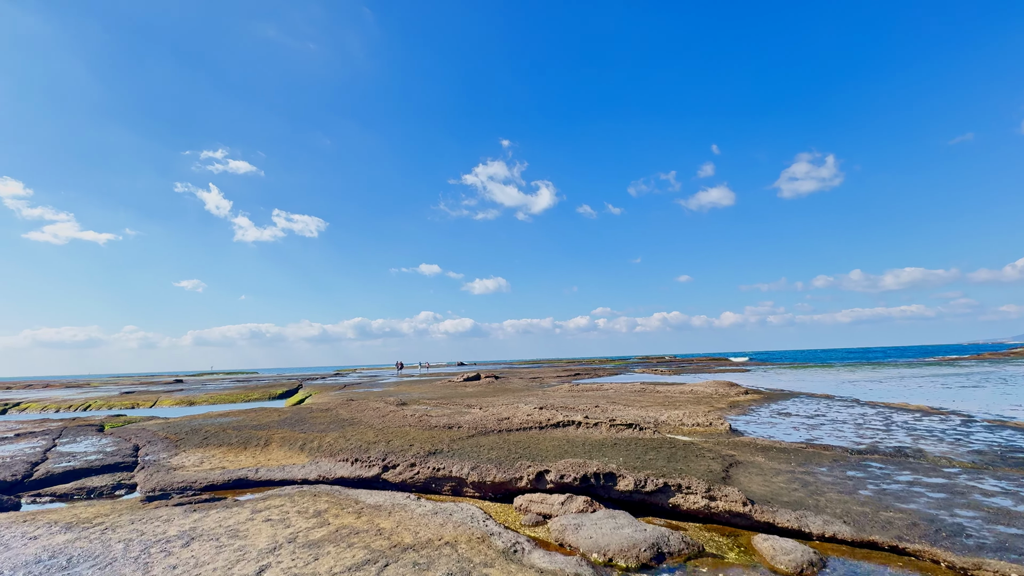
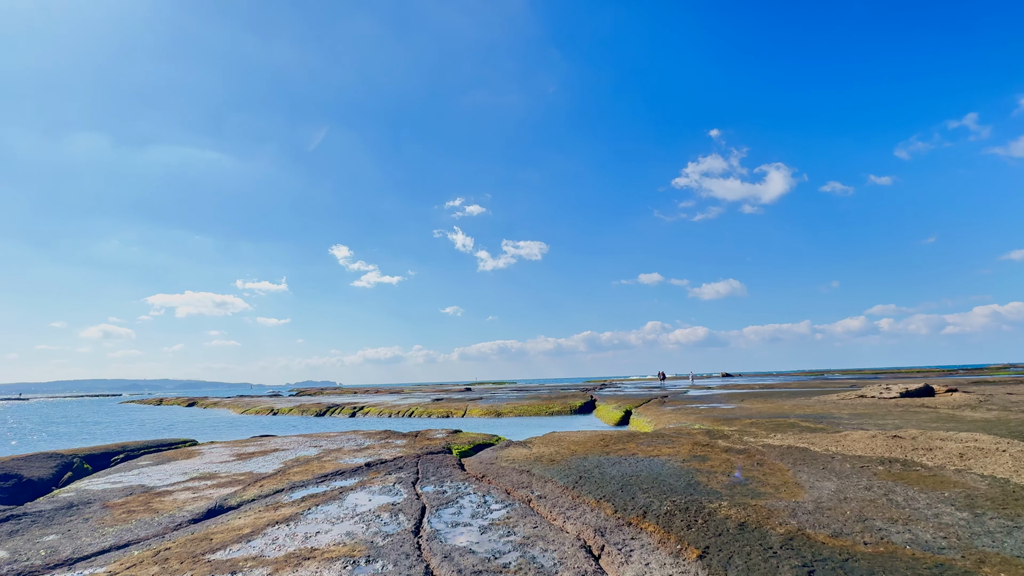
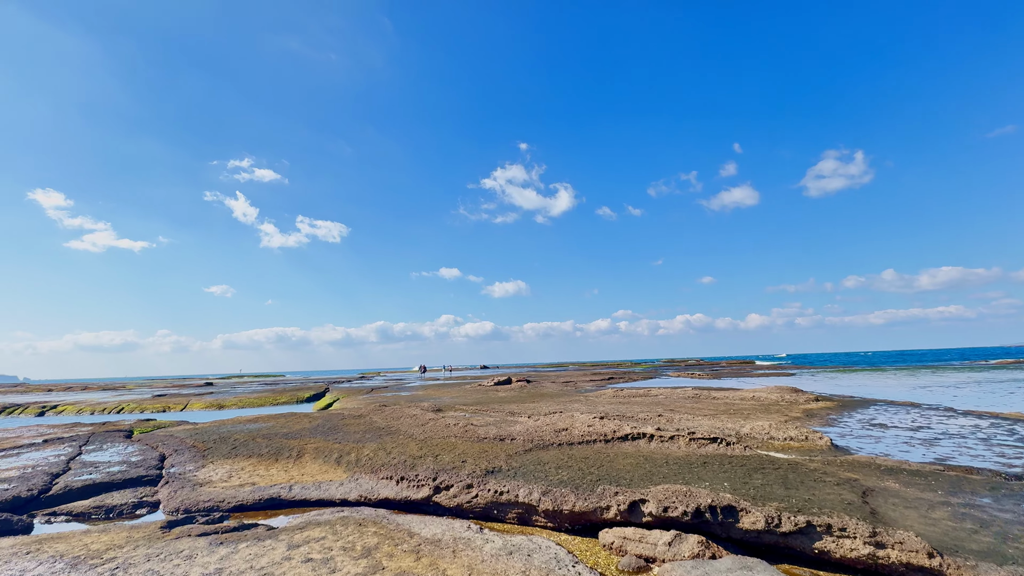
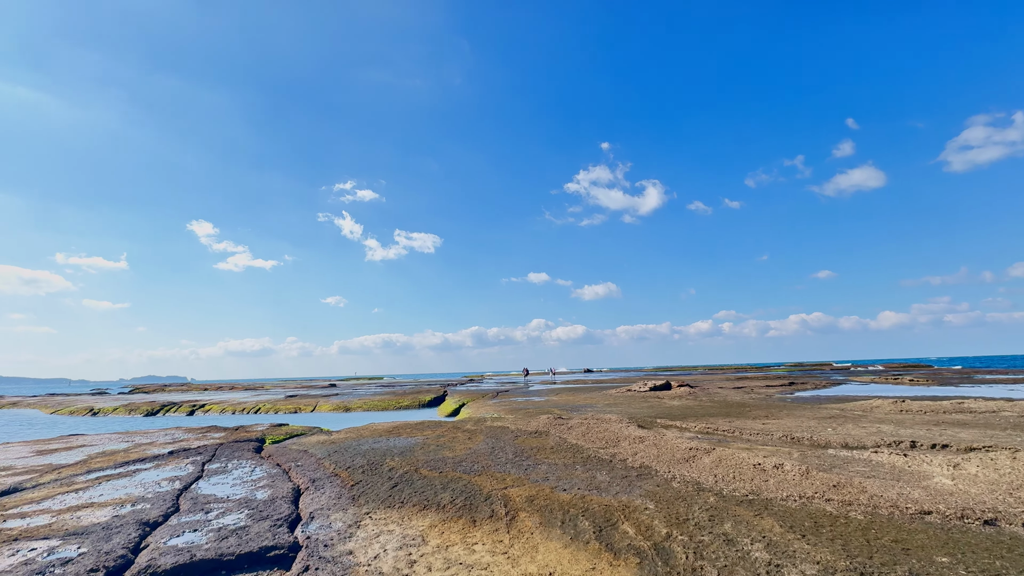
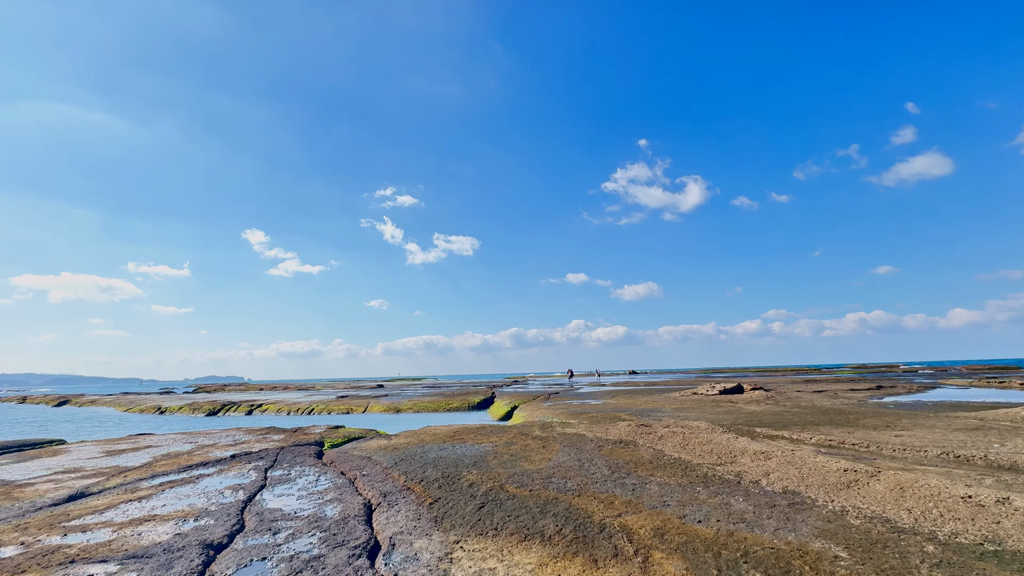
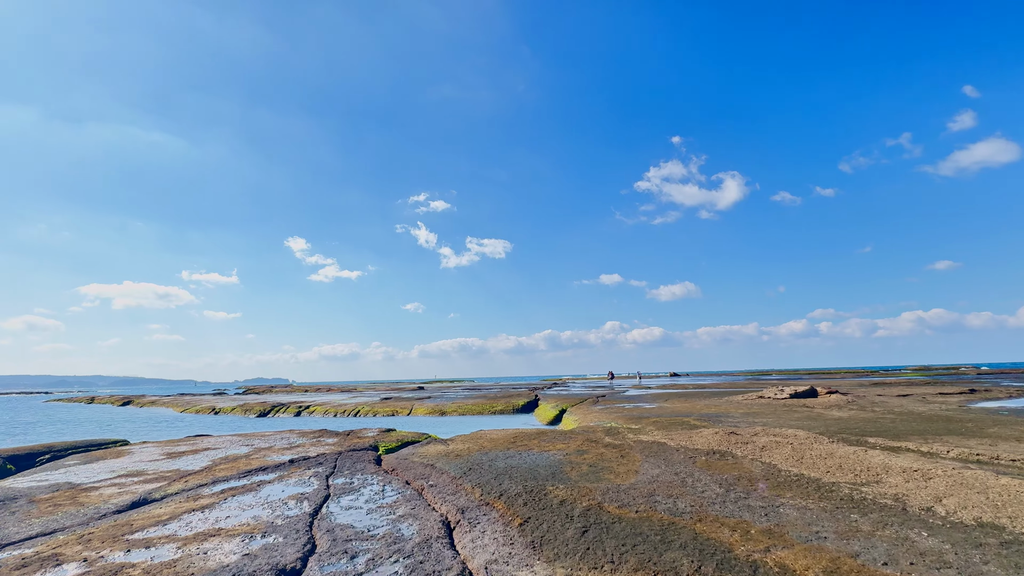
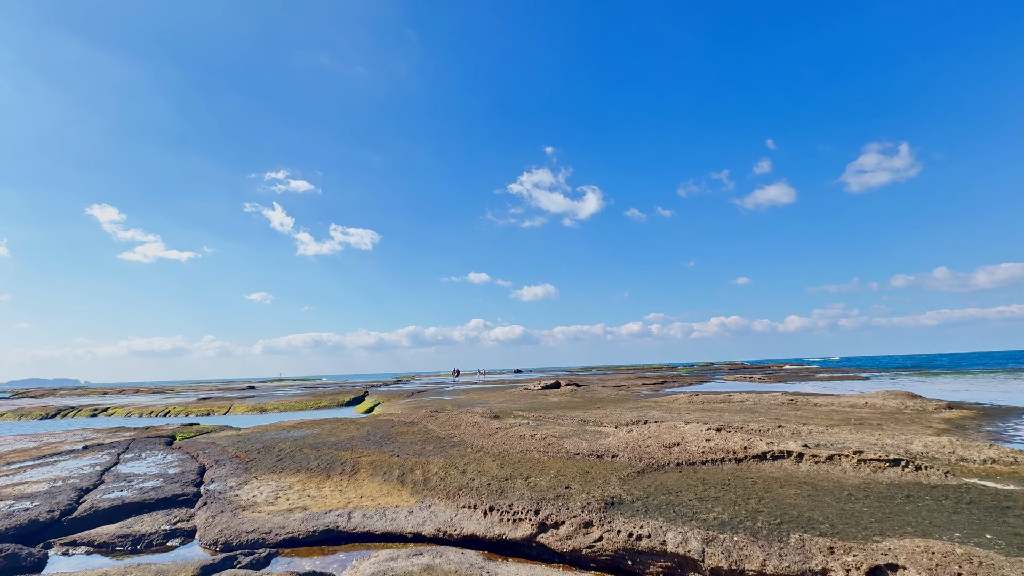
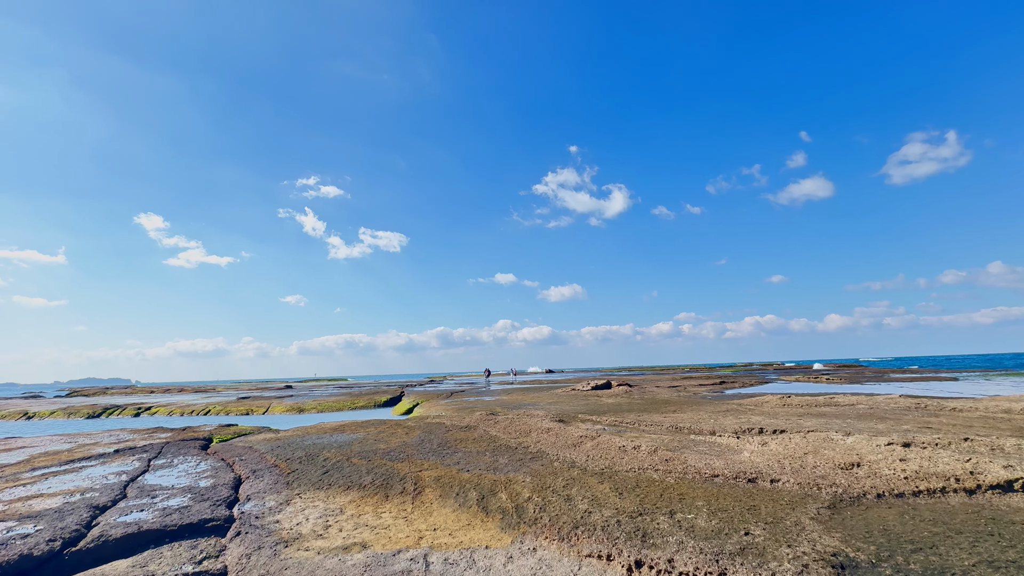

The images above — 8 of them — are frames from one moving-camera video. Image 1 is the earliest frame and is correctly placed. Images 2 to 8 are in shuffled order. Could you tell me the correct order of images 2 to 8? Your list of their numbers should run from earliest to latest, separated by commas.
3, 7, 8, 4, 5, 6, 2
